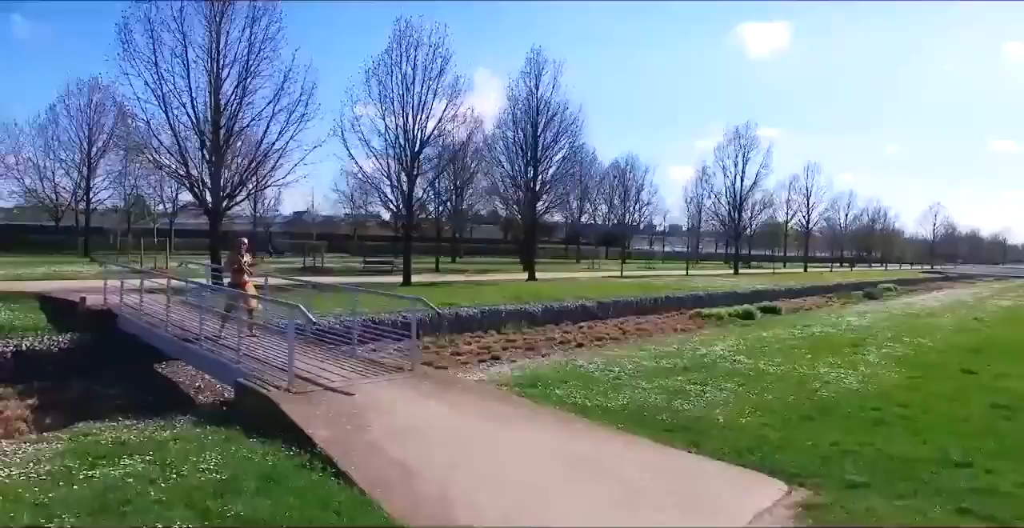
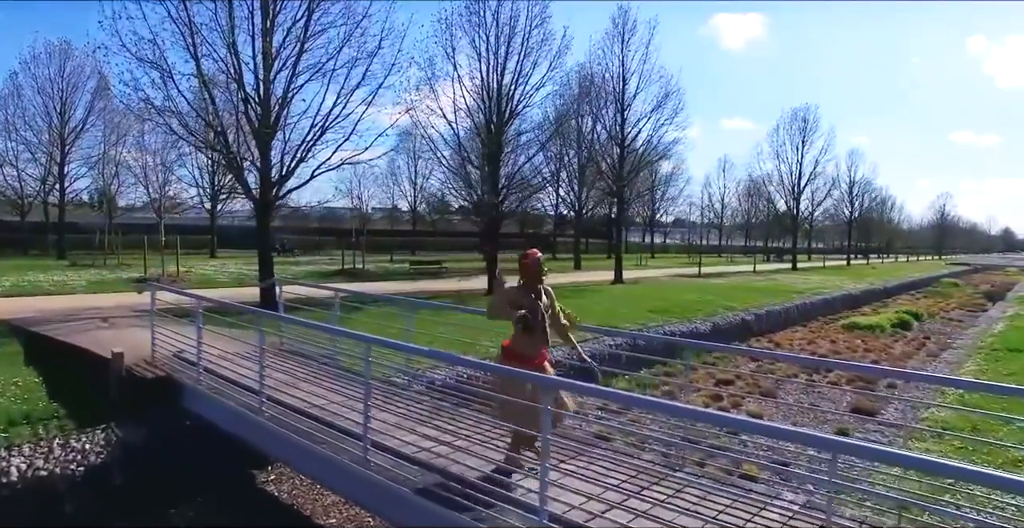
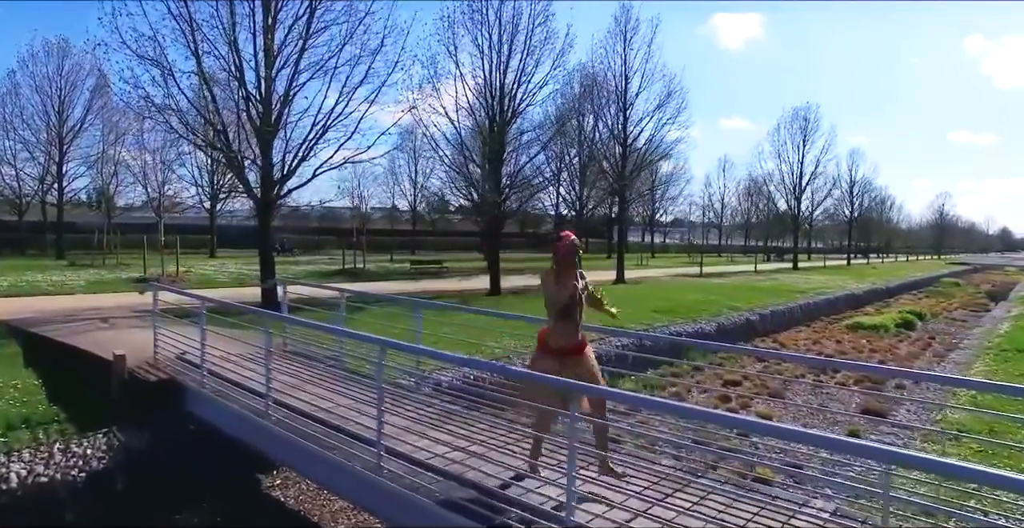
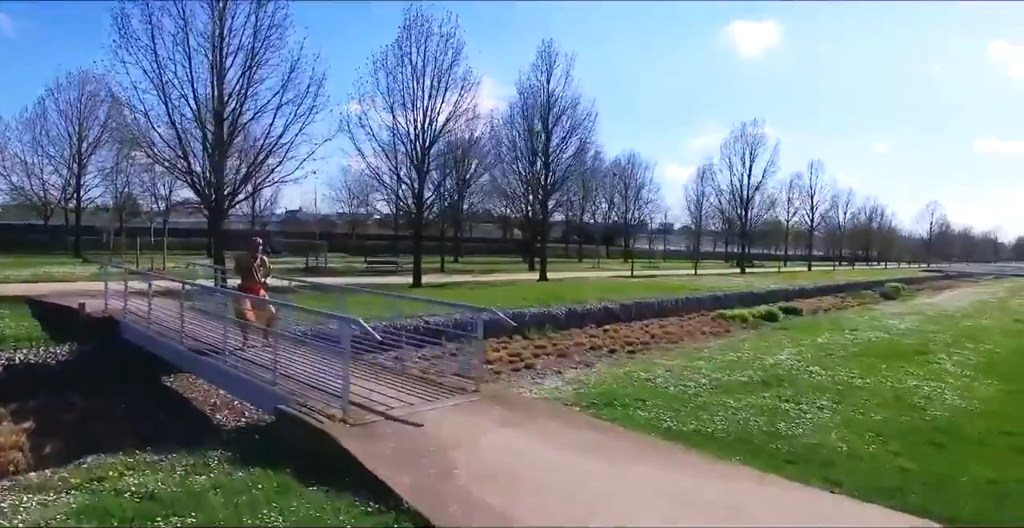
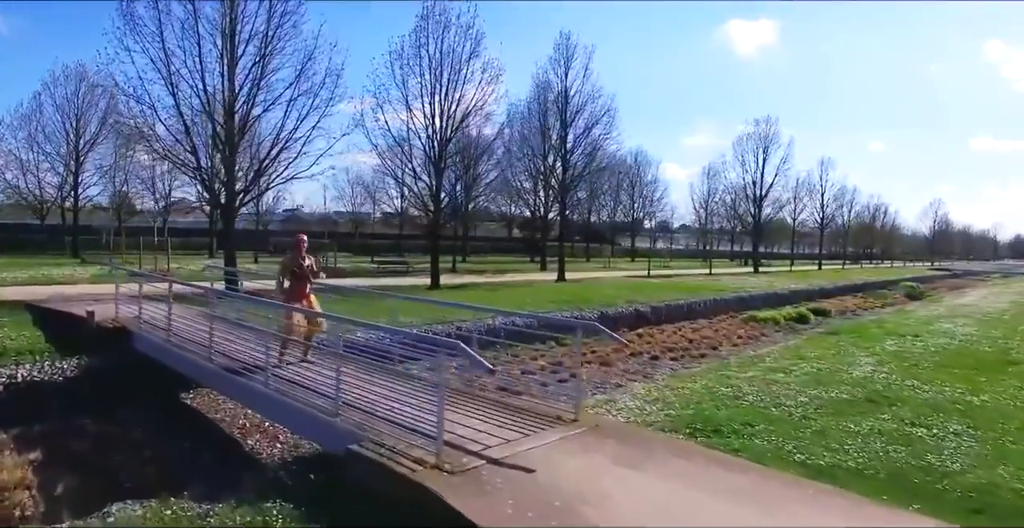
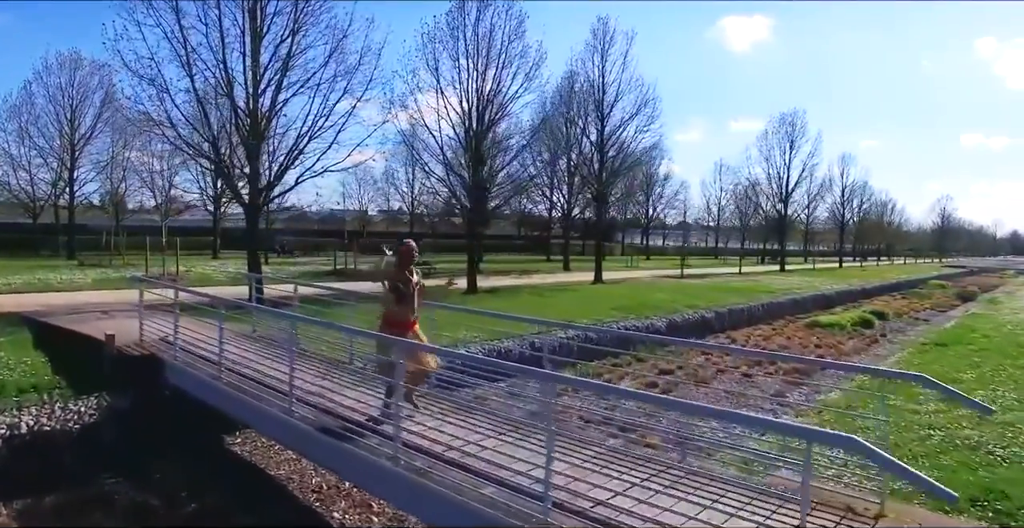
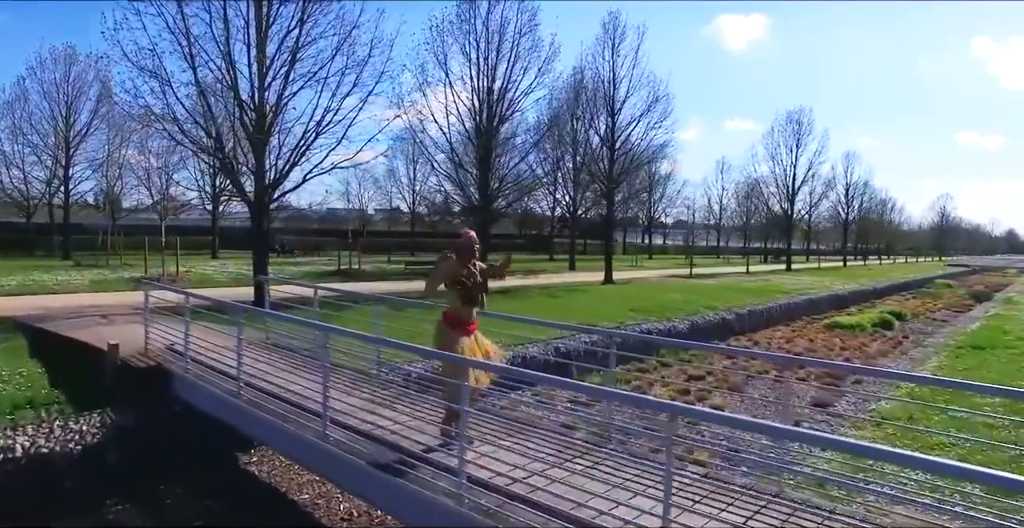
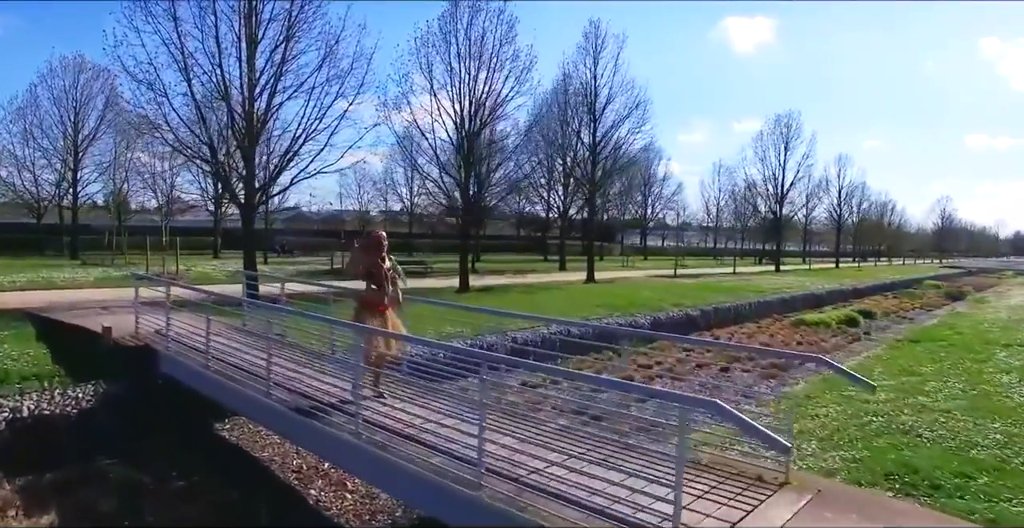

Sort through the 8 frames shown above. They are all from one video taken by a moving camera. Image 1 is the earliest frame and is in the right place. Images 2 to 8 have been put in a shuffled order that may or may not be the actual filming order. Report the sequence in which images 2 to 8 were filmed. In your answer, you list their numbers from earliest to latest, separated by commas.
4, 5, 8, 6, 7, 2, 3
